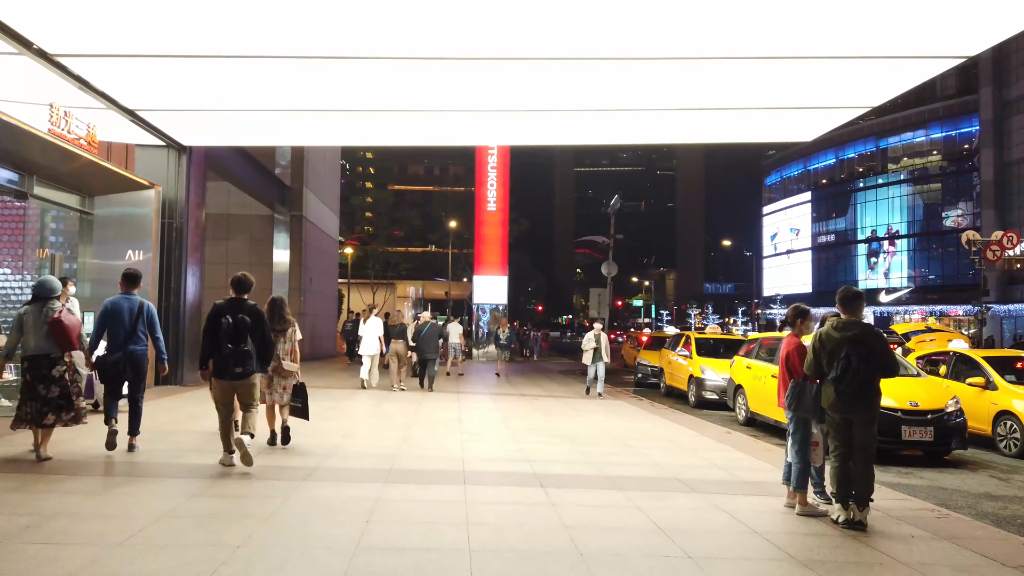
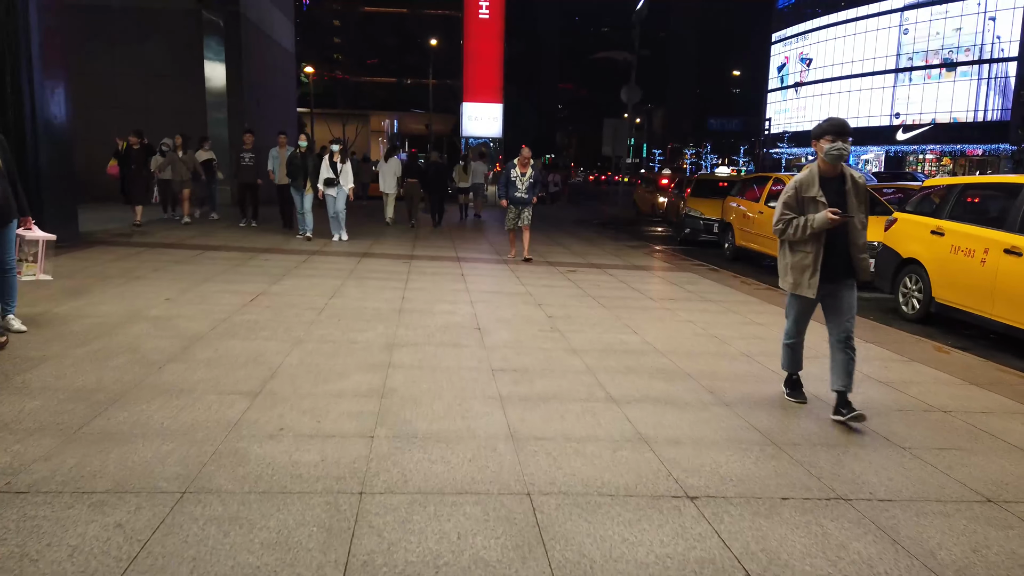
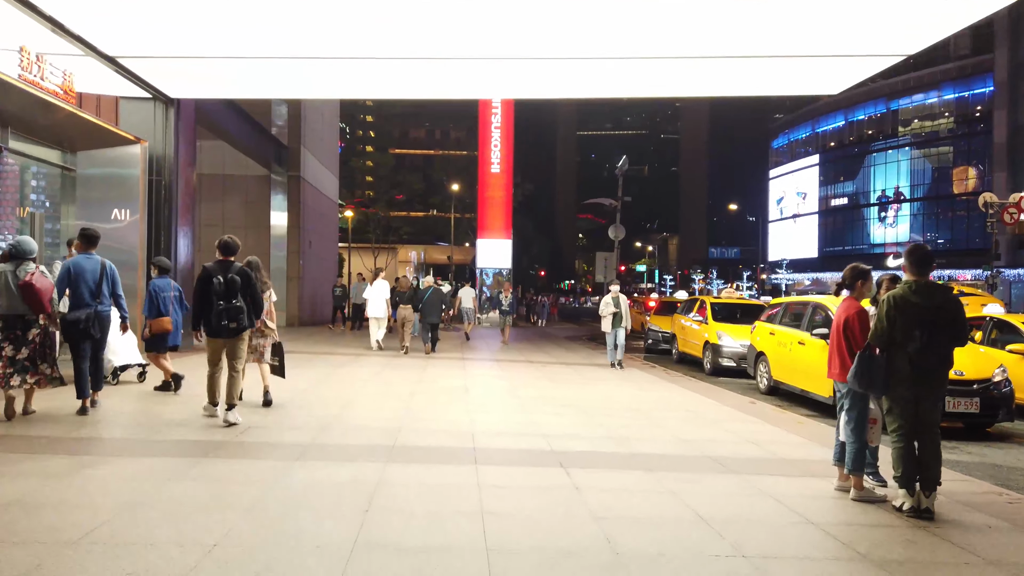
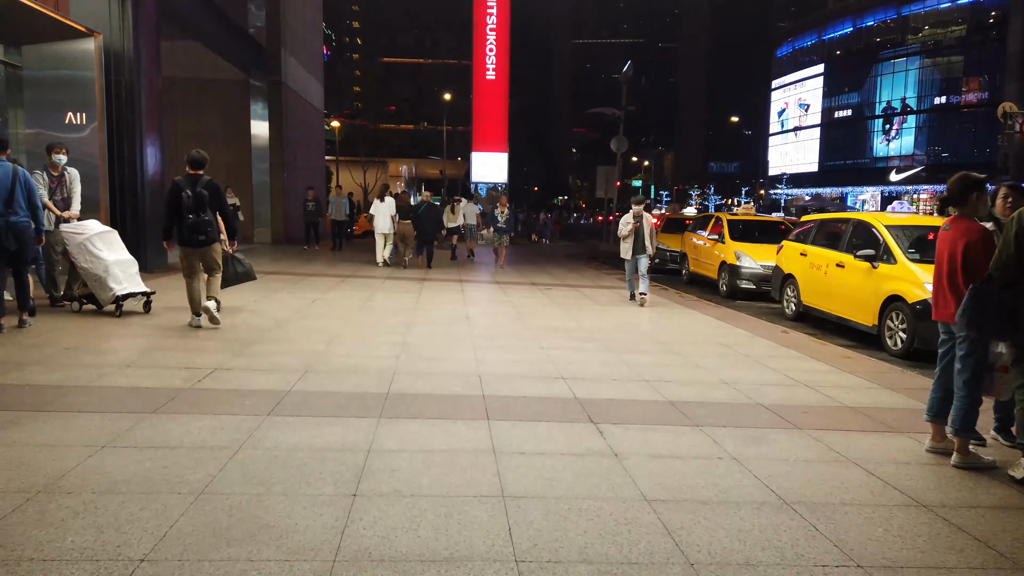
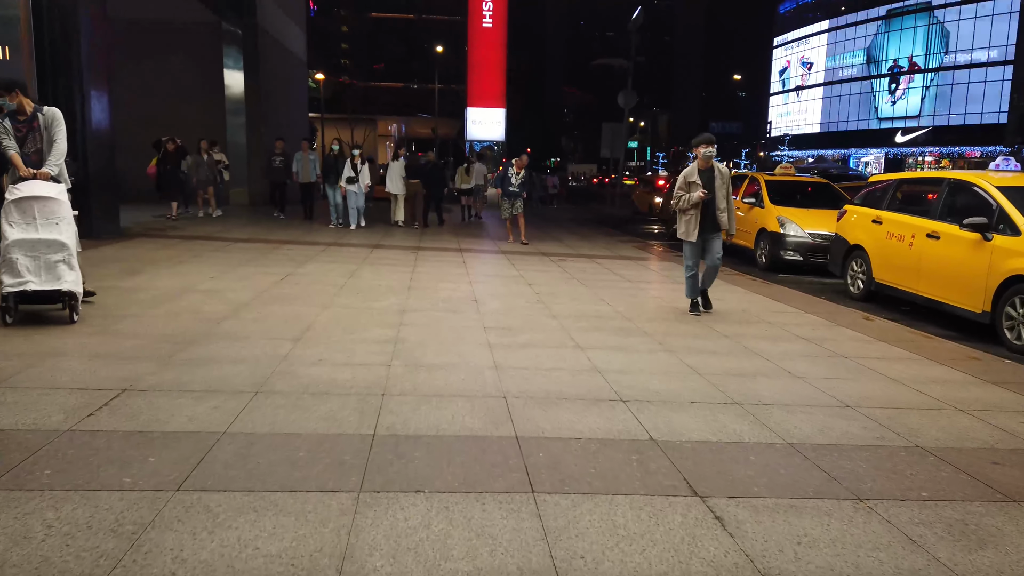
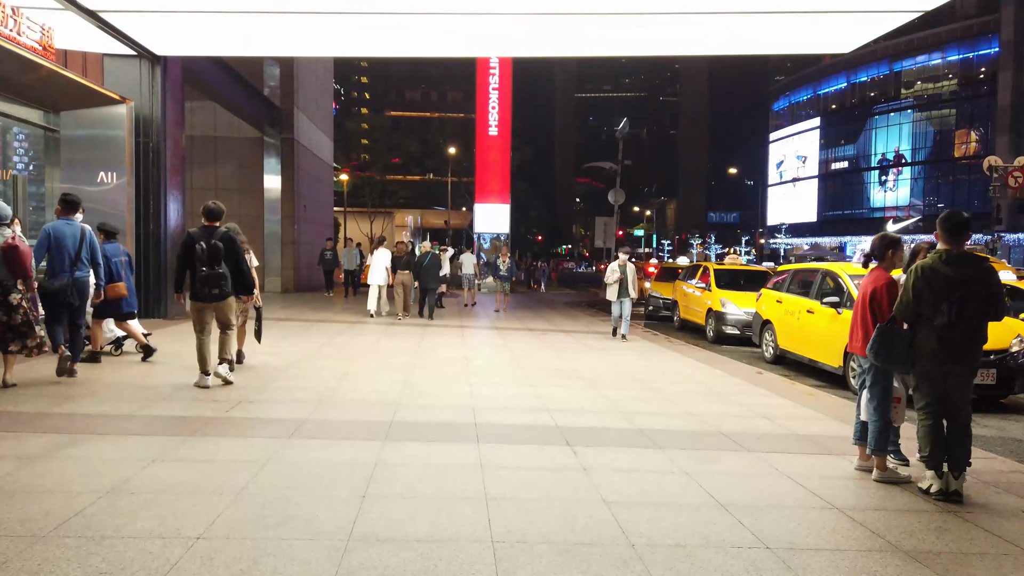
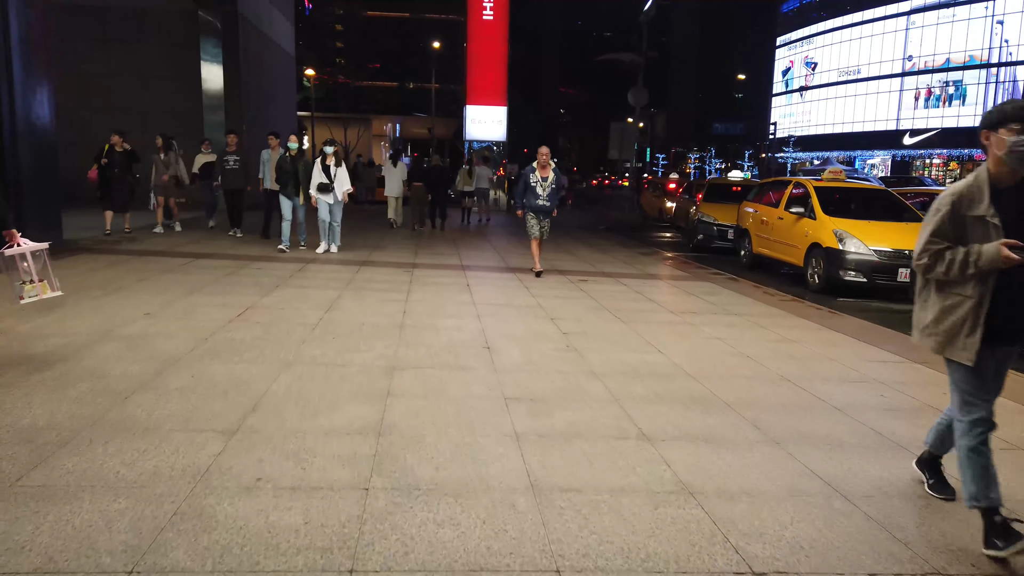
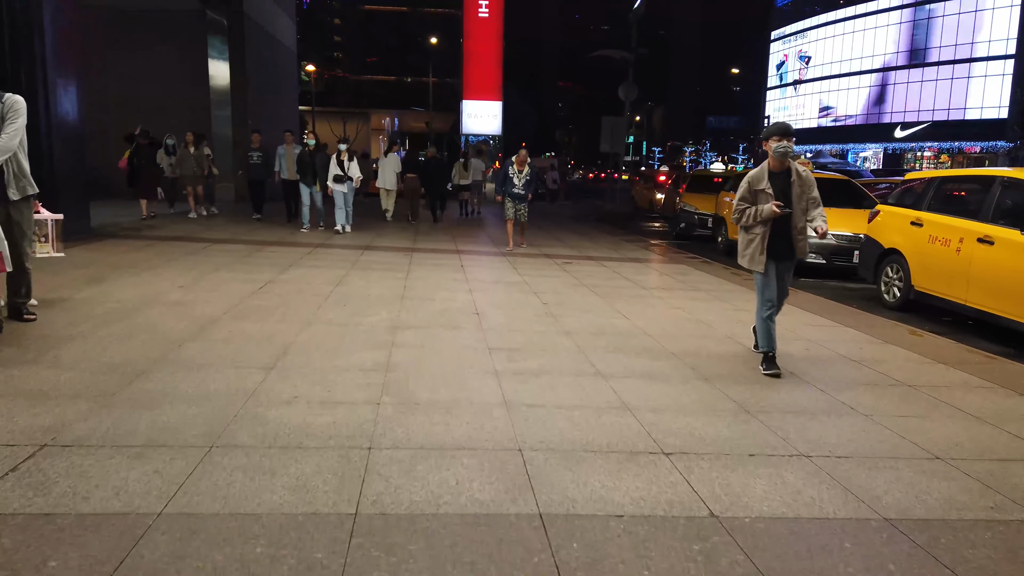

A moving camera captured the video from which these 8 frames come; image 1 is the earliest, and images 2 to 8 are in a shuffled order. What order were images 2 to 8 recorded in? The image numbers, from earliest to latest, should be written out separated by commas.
3, 6, 4, 5, 8, 2, 7
